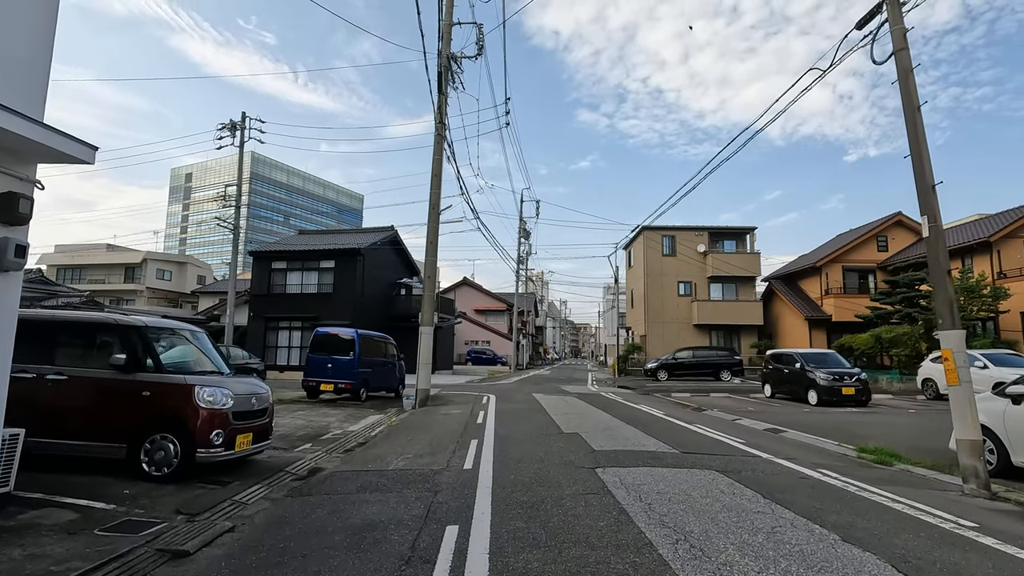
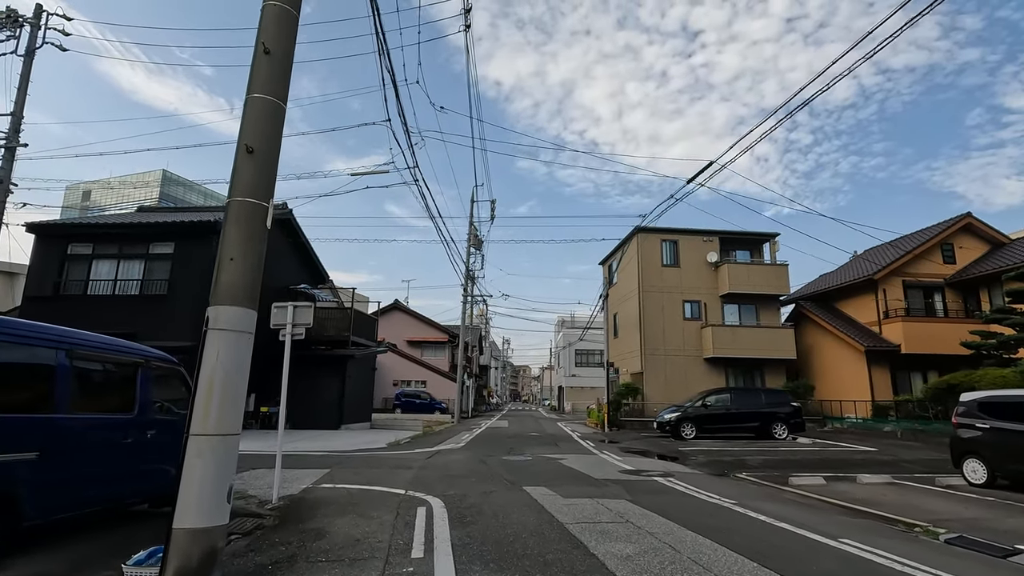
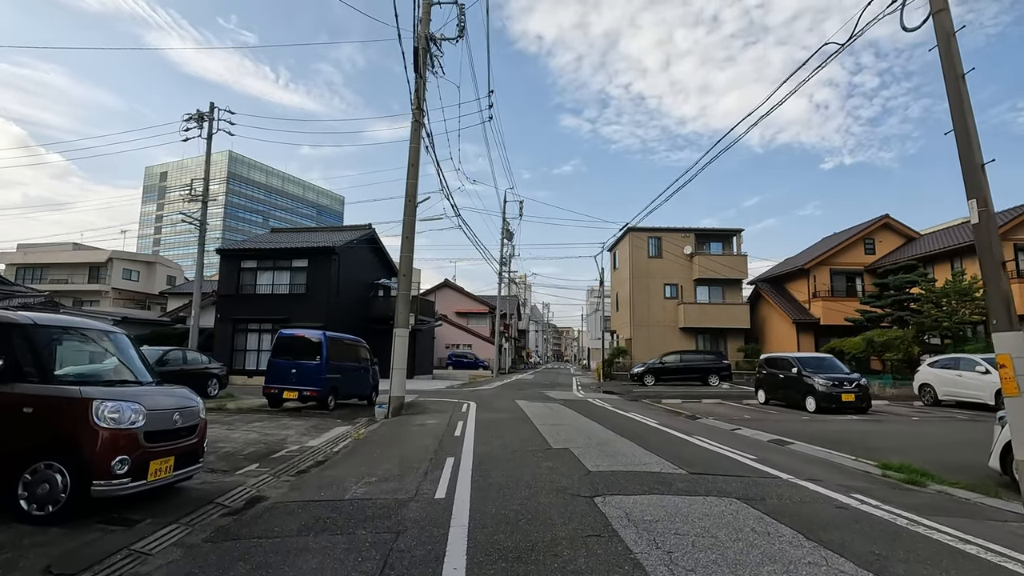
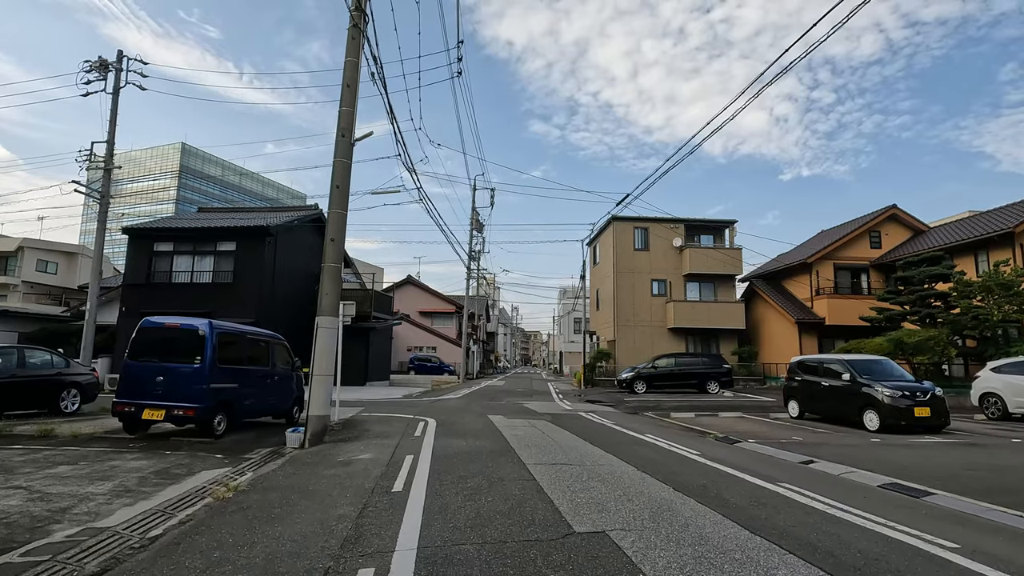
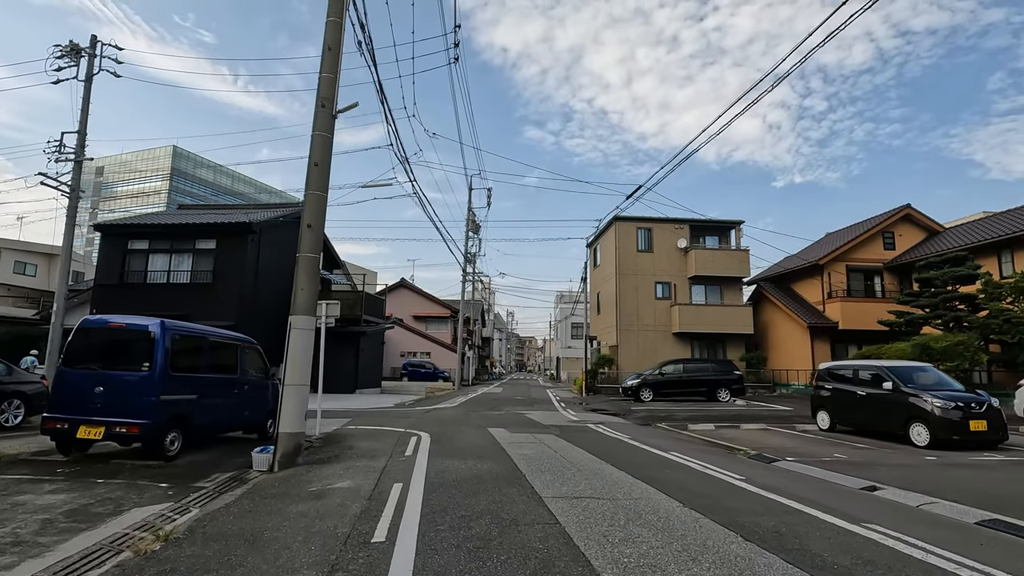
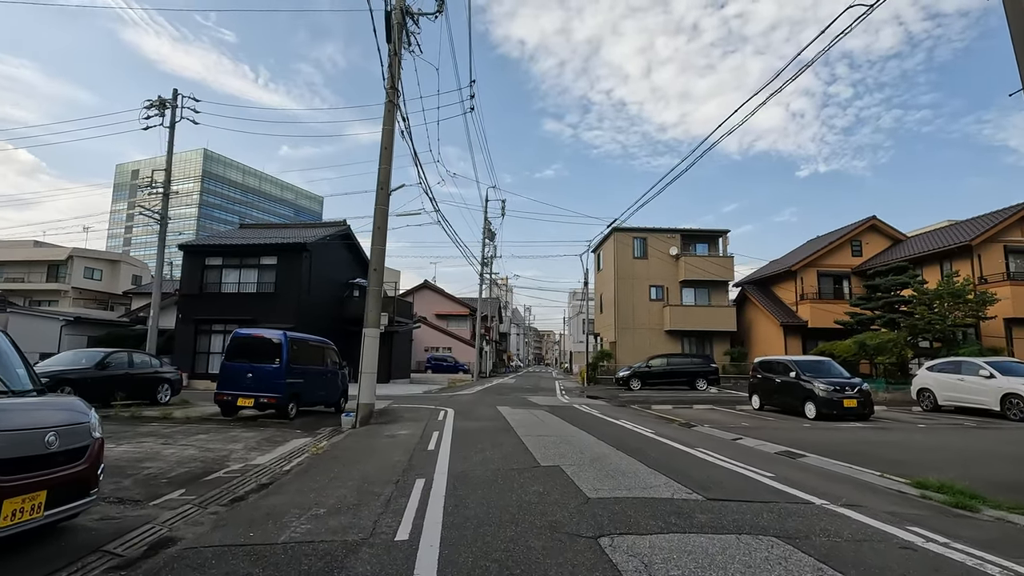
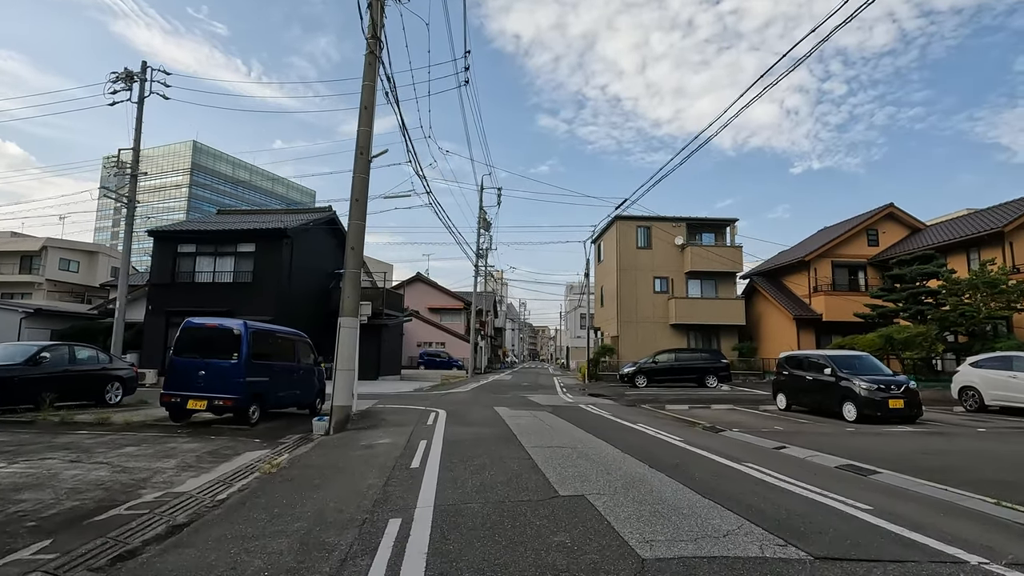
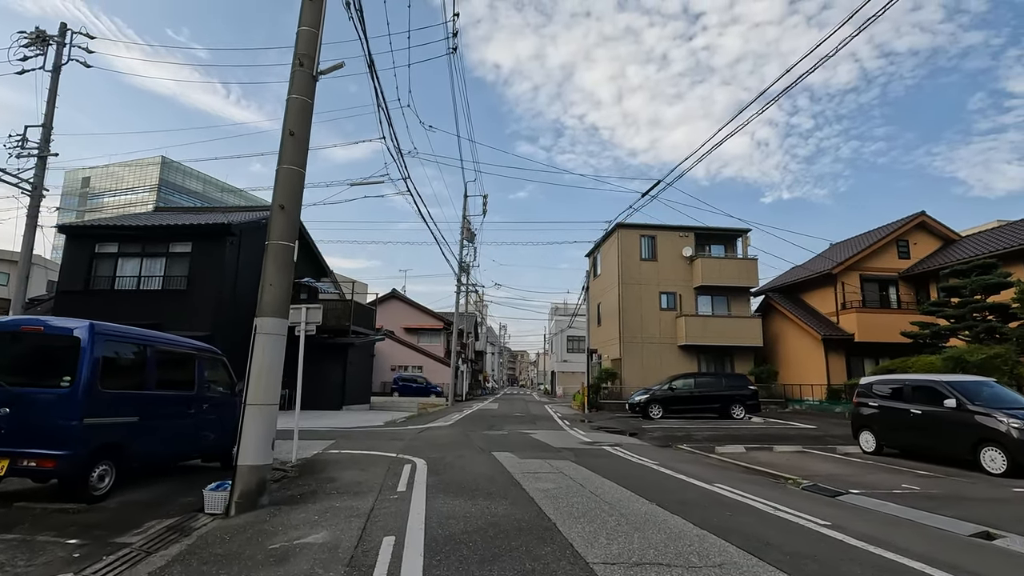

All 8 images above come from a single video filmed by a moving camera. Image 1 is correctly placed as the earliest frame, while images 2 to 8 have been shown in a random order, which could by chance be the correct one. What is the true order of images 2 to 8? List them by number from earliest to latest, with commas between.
3, 6, 7, 4, 5, 8, 2
